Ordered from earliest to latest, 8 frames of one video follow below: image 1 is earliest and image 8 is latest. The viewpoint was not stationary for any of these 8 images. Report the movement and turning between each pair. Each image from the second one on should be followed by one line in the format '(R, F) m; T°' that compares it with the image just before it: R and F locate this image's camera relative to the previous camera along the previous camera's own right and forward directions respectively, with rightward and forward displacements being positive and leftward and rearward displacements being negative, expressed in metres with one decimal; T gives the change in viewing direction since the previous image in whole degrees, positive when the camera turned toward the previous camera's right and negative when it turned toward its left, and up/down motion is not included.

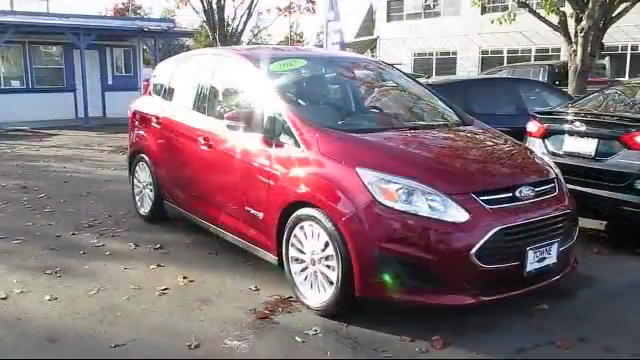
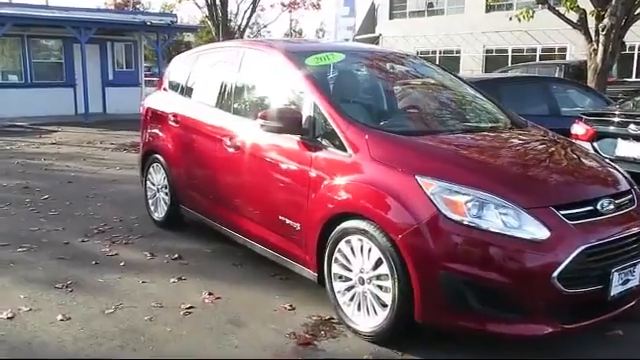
(-0.3, +0.5) m; 0°
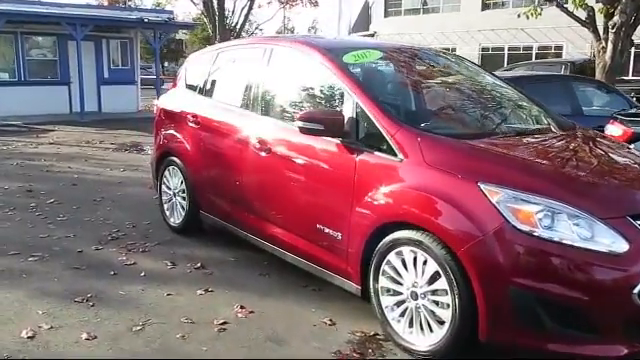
(-0.3, +0.3) m; +1°
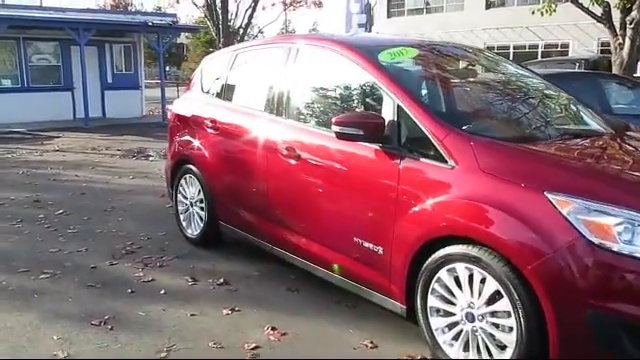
(-0.2, +0.3) m; 0°
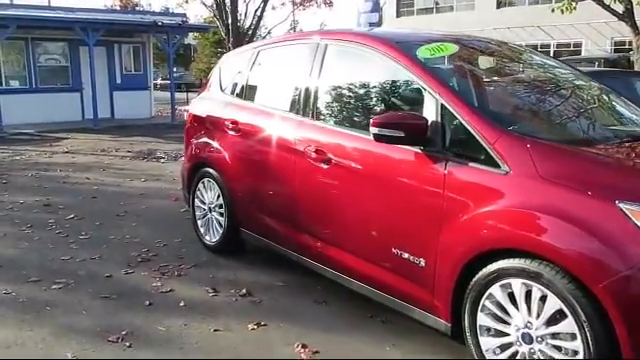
(-0.2, +0.3) m; -1°
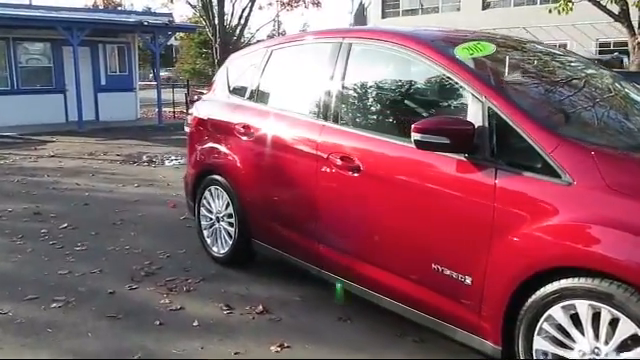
(-0.3, +0.3) m; +2°
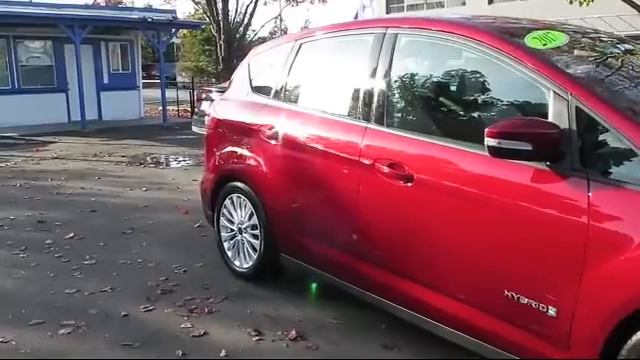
(-0.2, +0.4) m; 0°
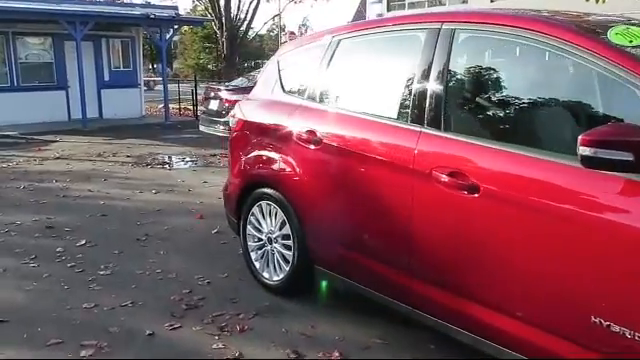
(-0.3, +0.3) m; 0°
